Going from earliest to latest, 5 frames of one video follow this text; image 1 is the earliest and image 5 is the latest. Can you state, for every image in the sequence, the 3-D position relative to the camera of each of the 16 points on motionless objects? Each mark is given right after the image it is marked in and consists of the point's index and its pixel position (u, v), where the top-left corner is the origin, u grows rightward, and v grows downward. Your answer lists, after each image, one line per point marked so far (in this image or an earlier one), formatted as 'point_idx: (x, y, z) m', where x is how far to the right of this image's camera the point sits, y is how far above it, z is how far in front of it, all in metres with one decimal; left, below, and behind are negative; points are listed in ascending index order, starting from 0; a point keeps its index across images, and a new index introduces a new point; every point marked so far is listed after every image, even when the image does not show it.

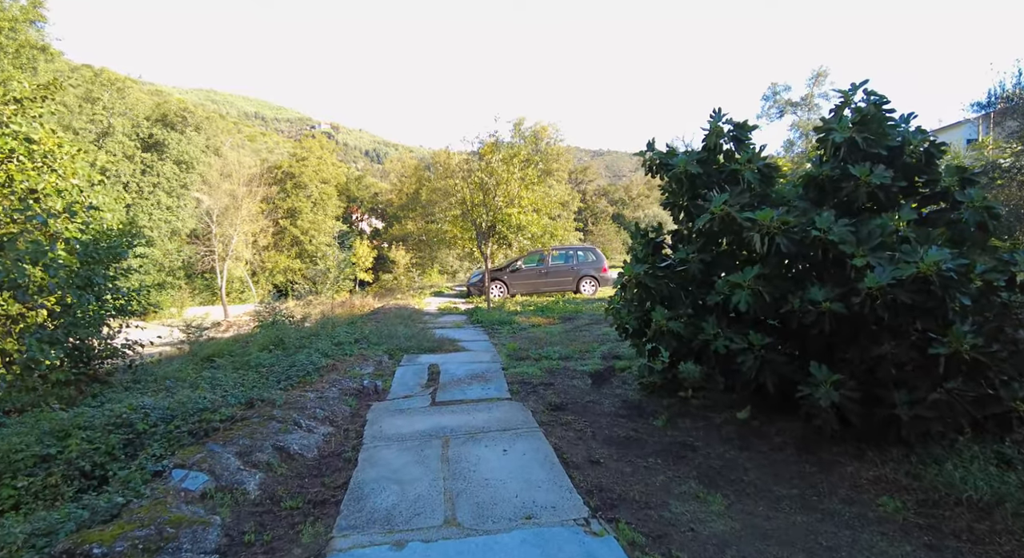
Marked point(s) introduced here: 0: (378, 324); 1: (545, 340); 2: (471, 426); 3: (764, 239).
0: (-2.1, -0.7, +8.4) m
1: (+0.4, -0.8, +7.1) m
2: (-0.3, -1.1, +3.9) m
3: (+1.7, +0.3, +3.6) m
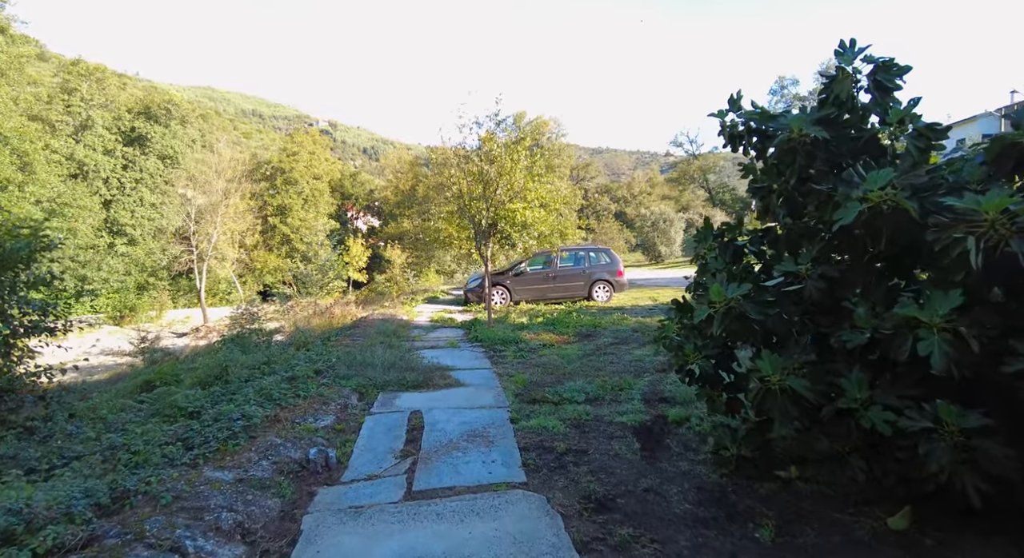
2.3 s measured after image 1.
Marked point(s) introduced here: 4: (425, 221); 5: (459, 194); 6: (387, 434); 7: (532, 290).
0: (-2.0, -0.9, +6.9) m
1: (+0.5, -0.9, +5.6) m
2: (-0.2, -1.2, +2.4) m
3: (+1.7, +0.1, +2.0) m
4: (-2.9, +1.9, +18.1) m
5: (-0.9, +1.5, +9.6) m
6: (-0.9, -1.1, +3.9) m
7: (+0.4, -0.2, +11.8) m
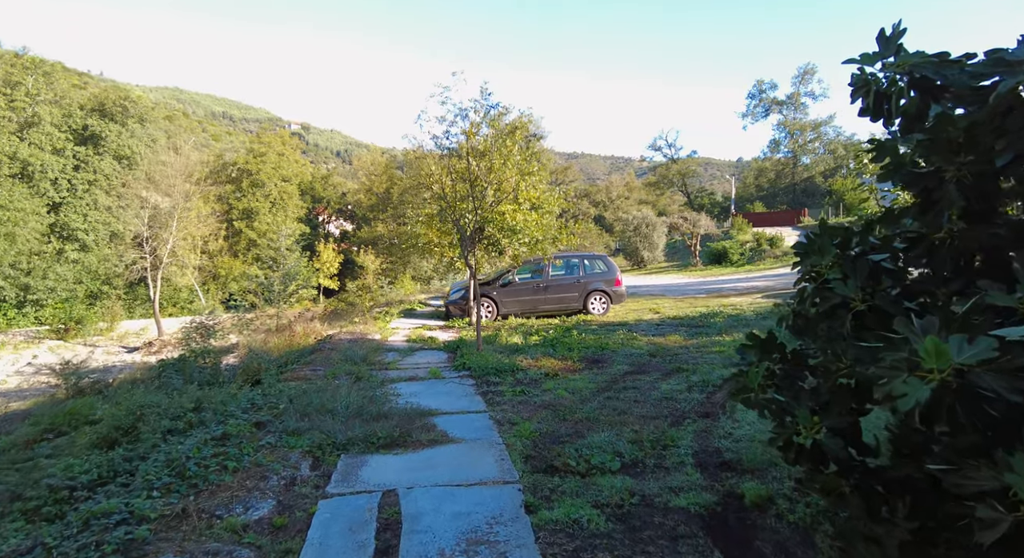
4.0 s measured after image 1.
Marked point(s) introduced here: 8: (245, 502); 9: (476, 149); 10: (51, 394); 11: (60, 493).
0: (-2.0, -1.0, +5.6) m
1: (+0.5, -1.1, +4.4) m
2: (0.0, -1.3, +1.2) m
3: (+1.9, 0.0, +0.9) m
4: (-3.4, +1.7, +16.8) m
5: (-1.1, +1.3, +8.3) m
6: (-0.8, -1.3, +2.7) m
7: (+0.2, -0.5, +10.7) m
8: (-1.5, -1.2, +3.0) m
9: (-0.5, +1.8, +7.9) m
10: (-7.6, -1.9, +9.0) m
11: (-2.5, -1.2, +3.0) m
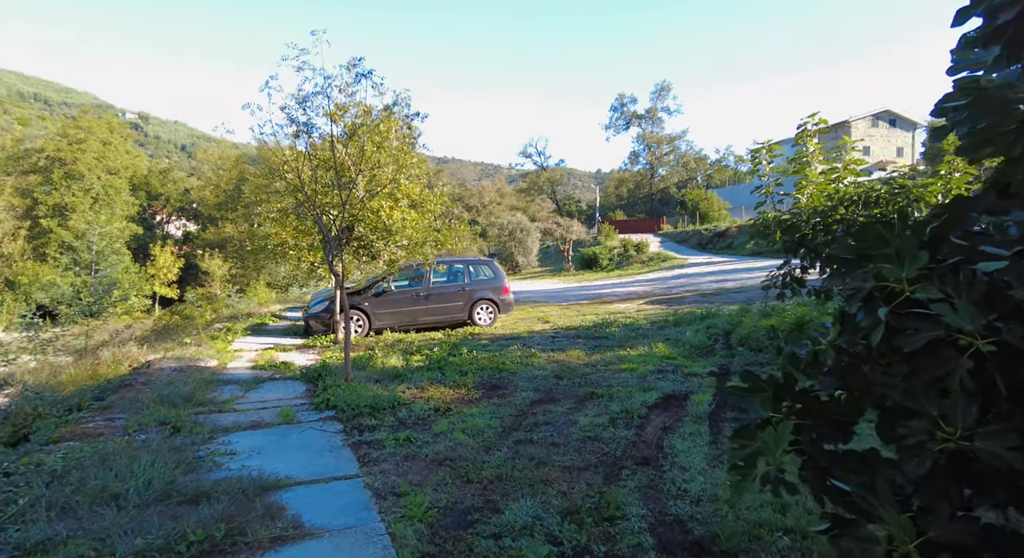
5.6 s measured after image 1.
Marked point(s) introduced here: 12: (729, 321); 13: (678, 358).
0: (-2.9, -1.2, +3.9) m
1: (-0.2, -1.2, +3.3) m
2: (0.0, -1.4, +0.1) m
3: (+2.0, 0.0, +0.3) m
4: (-6.9, +1.4, +14.5) m
5: (-2.7, +1.1, +6.8) m
6: (-1.1, -1.3, +1.3) m
7: (-2.0, -0.6, +9.3) m
8: (-1.8, -1.3, +1.5) m
9: (-2.0, +1.7, +6.5) m
10: (-9.2, -2.1, +5.9) m
11: (-2.8, -1.3, +1.3) m
12: (+2.8, -0.5, +7.0) m
13: (+1.8, -0.8, +5.8) m
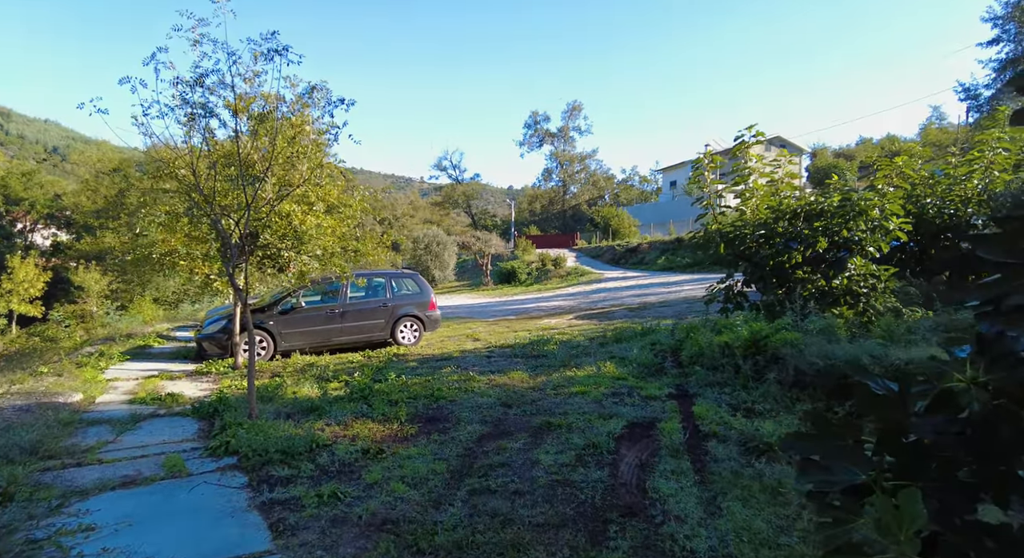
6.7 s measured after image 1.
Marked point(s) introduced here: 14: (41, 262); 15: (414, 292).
0: (-3.2, -1.2, +2.8) m
1: (-0.3, -1.2, +2.6) m
2: (+0.4, -1.4, -0.6) m
3: (+2.3, 0.0, 0.0) m
4: (-8.8, +1.1, +12.6) m
5: (-3.4, +1.0, +5.7) m
6: (-0.9, -1.4, +0.5) m
7: (-3.1, -0.8, +8.3) m
8: (-1.7, -1.3, +0.6) m
9: (-2.6, +1.6, +5.5) m
10: (-9.6, -2.2, +3.7) m
11: (-2.6, -1.3, +0.2) m
12: (+2.0, -0.7, +6.7) m
13: (+1.2, -1.0, +5.4) m
14: (-17.0, +0.6, +19.4) m
15: (-1.7, -0.2, +9.3) m
